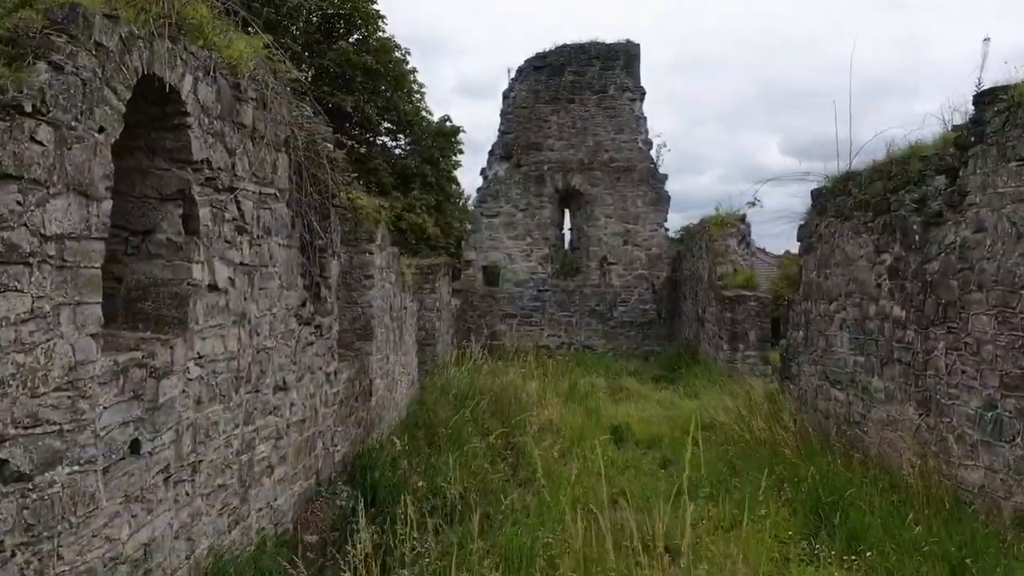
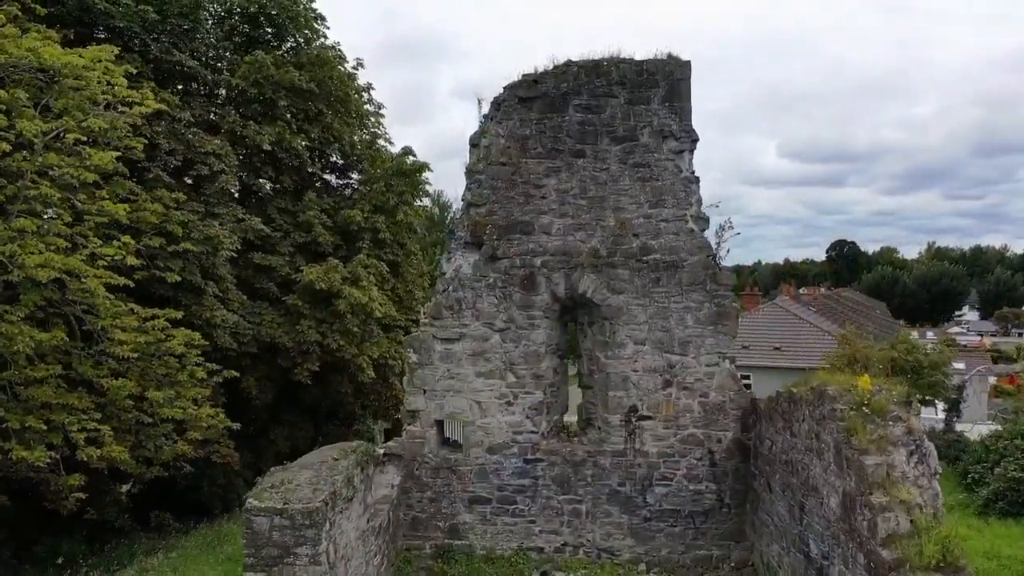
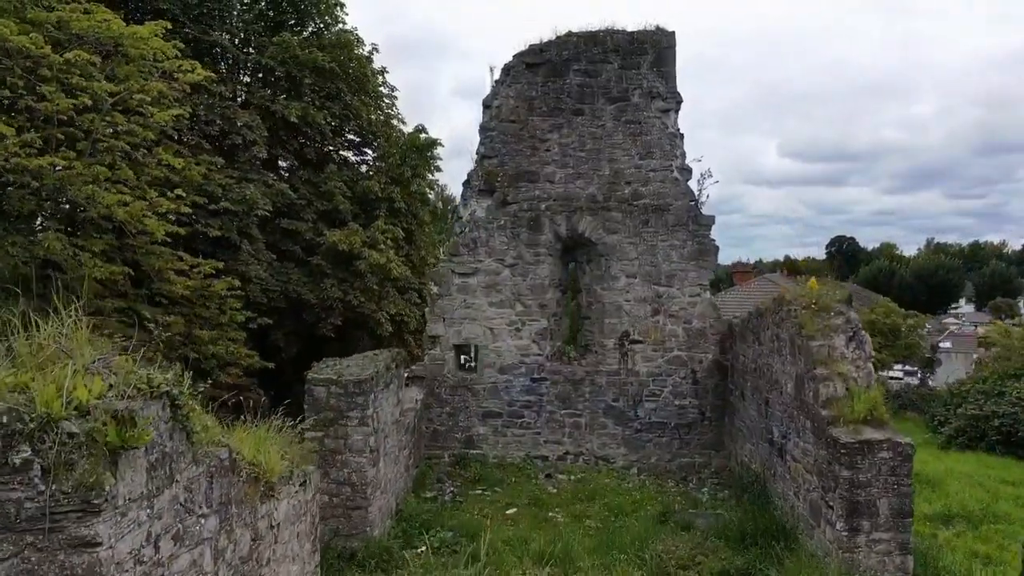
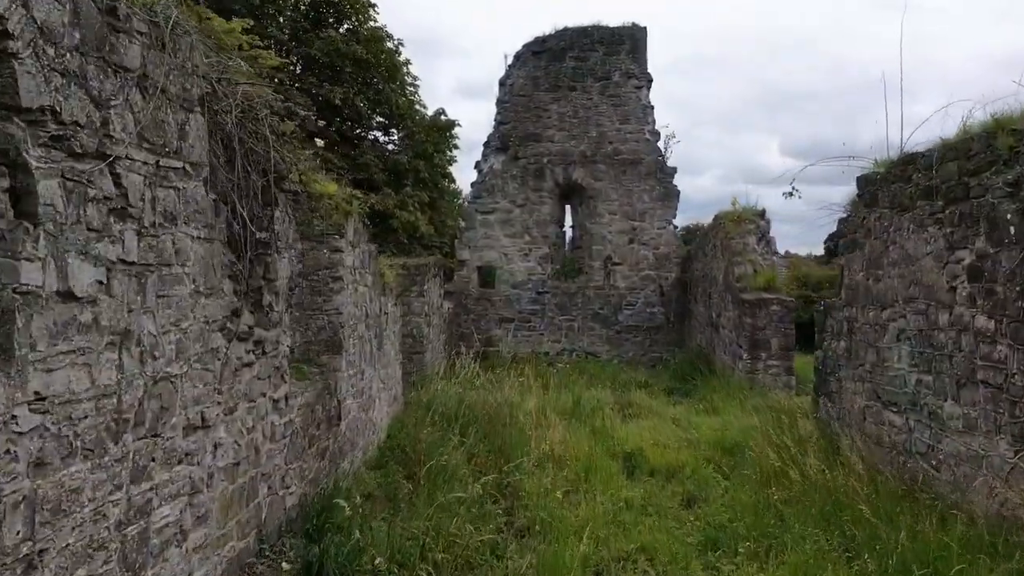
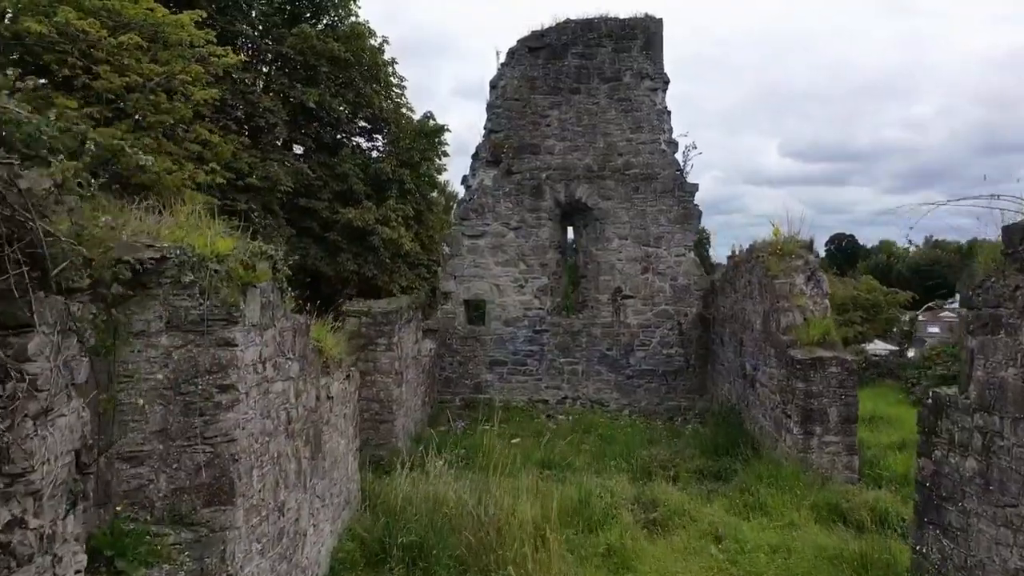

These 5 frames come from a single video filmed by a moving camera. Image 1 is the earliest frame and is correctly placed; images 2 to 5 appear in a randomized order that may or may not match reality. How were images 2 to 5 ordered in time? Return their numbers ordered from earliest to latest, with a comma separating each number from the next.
4, 5, 3, 2
